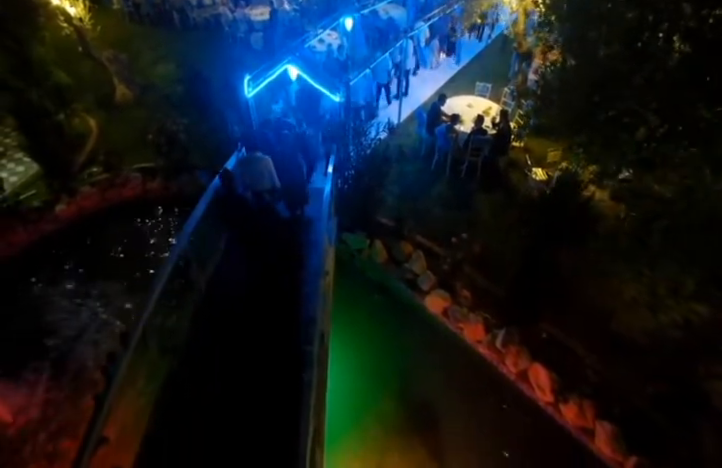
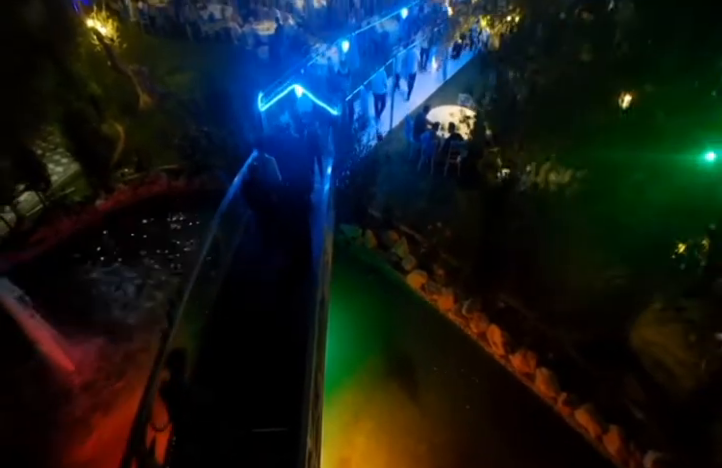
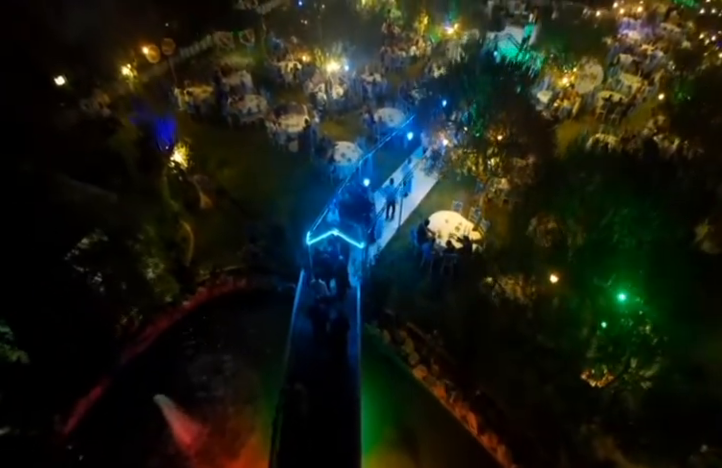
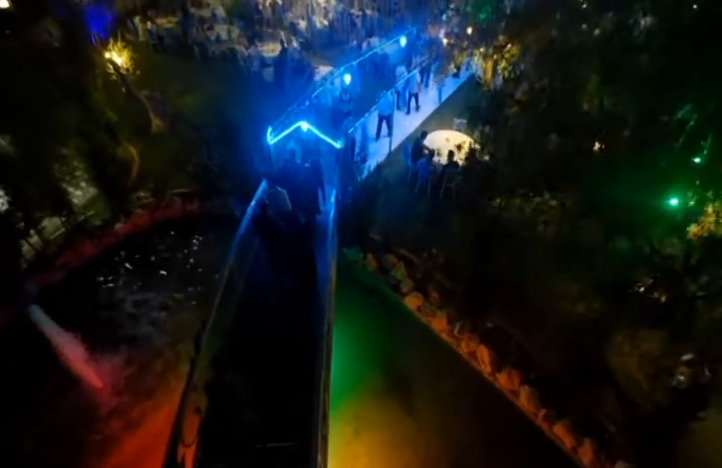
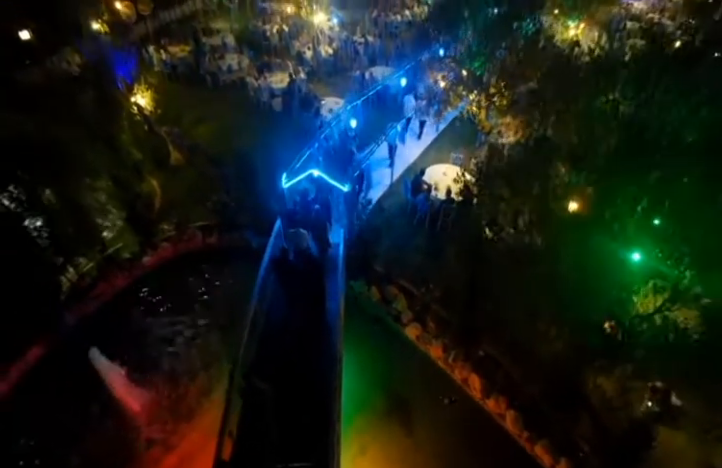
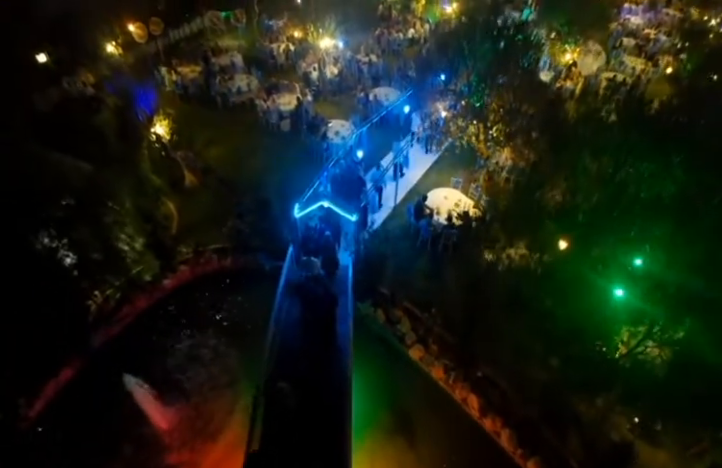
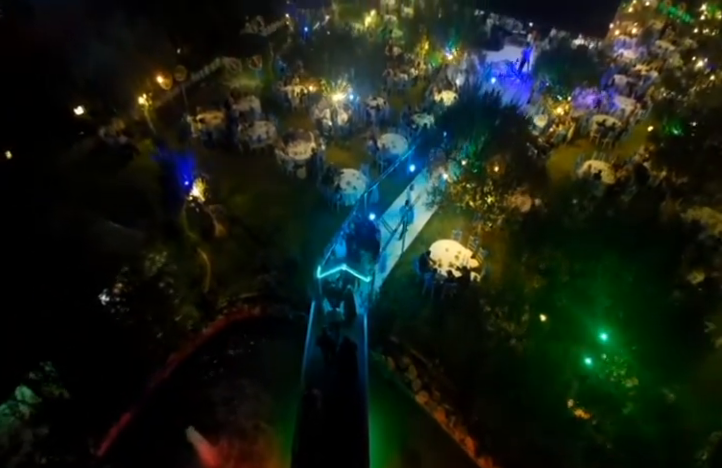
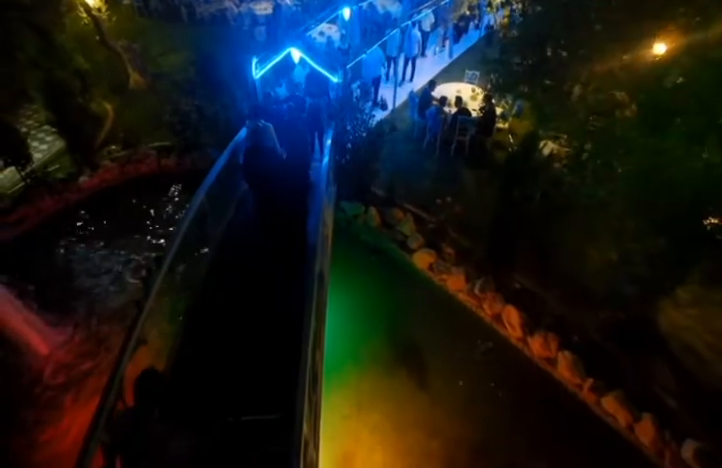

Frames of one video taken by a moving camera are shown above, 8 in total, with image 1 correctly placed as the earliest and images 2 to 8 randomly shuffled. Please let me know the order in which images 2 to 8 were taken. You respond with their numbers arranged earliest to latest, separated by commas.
8, 2, 4, 5, 6, 3, 7
